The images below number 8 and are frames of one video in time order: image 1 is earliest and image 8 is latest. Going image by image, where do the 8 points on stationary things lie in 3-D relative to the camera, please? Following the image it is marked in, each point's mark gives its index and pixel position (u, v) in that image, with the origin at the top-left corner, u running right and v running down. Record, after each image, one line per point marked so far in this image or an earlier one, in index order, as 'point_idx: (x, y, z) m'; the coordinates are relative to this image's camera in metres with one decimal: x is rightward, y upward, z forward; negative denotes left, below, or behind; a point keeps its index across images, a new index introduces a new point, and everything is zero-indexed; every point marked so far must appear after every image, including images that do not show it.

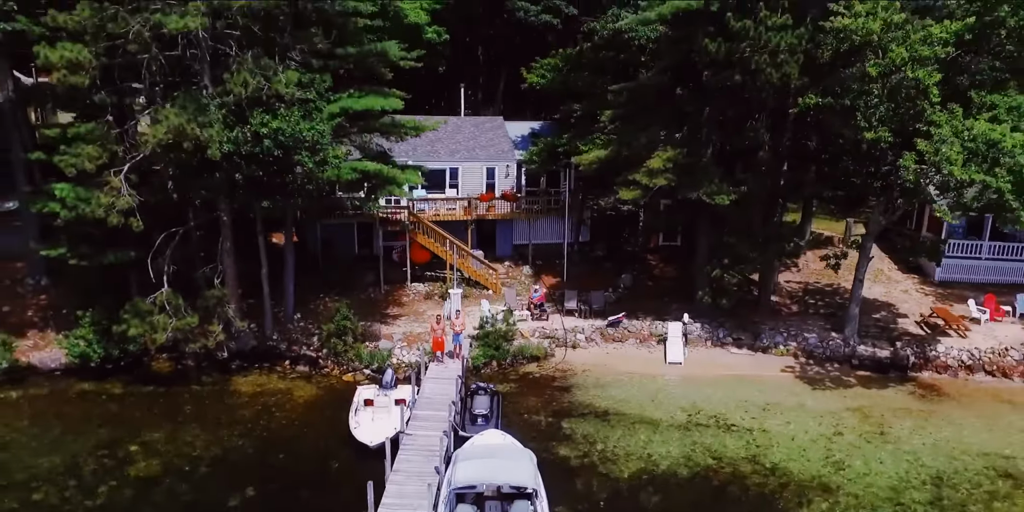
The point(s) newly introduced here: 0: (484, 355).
0: (-1.0, -3.7, +19.7) m
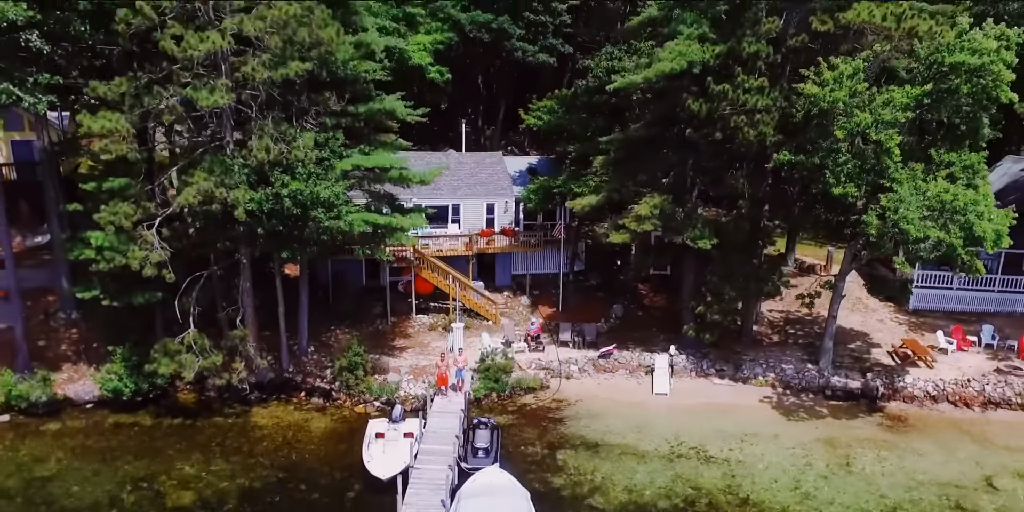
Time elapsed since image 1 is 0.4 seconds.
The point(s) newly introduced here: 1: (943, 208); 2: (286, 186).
0: (-1.1, -5.3, +21.3) m
1: (+14.7, +1.6, +17.9) m
2: (-7.7, +2.3, +17.9) m
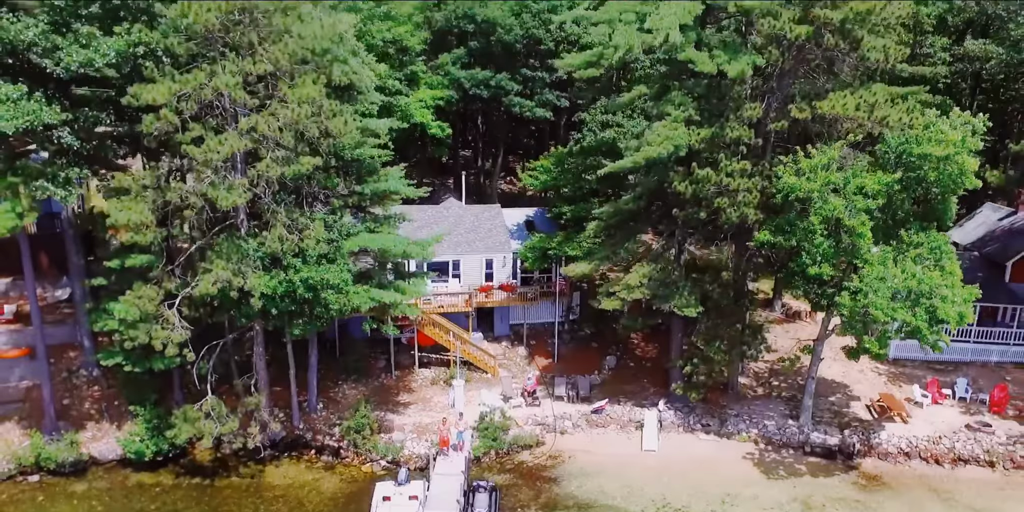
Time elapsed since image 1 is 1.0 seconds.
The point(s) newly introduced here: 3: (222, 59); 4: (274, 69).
0: (-1.2, -8.2, +22.7) m
1: (+14.5, -1.2, +19.2) m
2: (-7.8, -0.5, +19.2) m
3: (-10.4, +7.0, +18.7) m
4: (-8.6, +6.7, +18.9) m
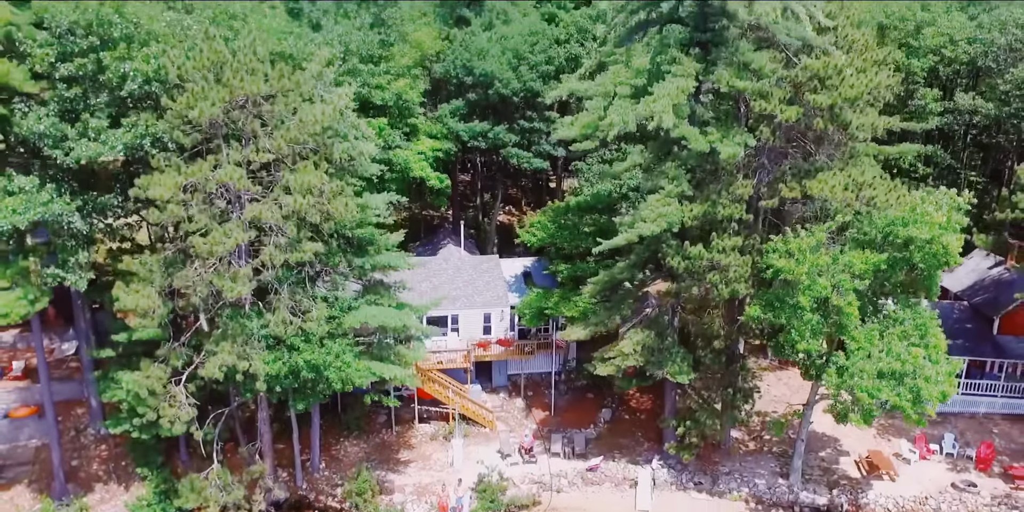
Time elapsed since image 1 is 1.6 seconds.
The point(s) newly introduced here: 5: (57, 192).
0: (-1.3, -11.1, +23.3) m
1: (+14.4, -4.2, +19.8) m
2: (-7.9, -3.5, +19.7) m
3: (-10.5, +4.0, +19.2) m
4: (-8.7, +3.7, +19.4) m
5: (-16.2, +2.3, +18.7) m
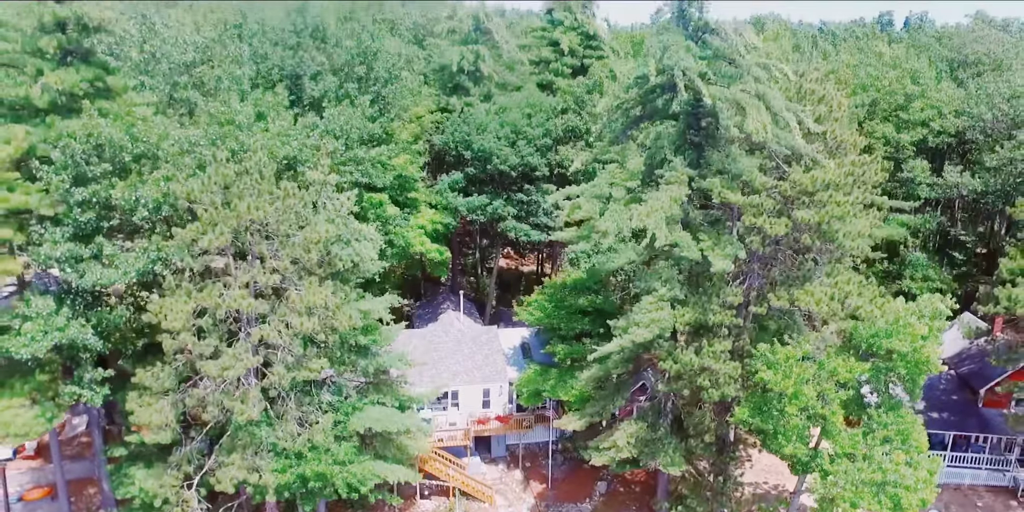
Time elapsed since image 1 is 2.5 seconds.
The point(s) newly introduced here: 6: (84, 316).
0: (-1.4, -15.5, +24.2) m
1: (+14.3, -8.6, +20.6) m
2: (-8.0, -7.9, +20.6) m
3: (-10.6, -0.4, +19.9) m
4: (-8.8, -0.7, +20.2) m
5: (-16.3, -2.1, +19.5) m
6: (-15.9, -2.3, +19.6) m
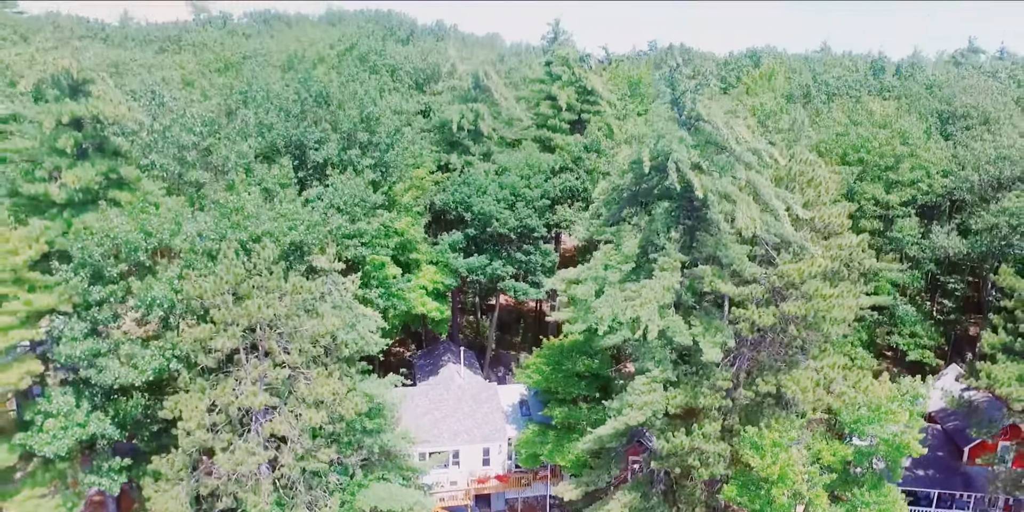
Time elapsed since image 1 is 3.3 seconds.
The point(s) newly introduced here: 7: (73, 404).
0: (-1.5, -19.2, +25.3) m
1: (+14.3, -12.3, +21.7) m
2: (-8.0, -11.7, +21.6) m
3: (-10.6, -4.2, +20.9) m
4: (-8.8, -4.5, +21.1) m
5: (-16.4, -5.9, +20.4) m
6: (-16.0, -6.0, +20.5) m
7: (-16.6, -5.7, +19.9) m
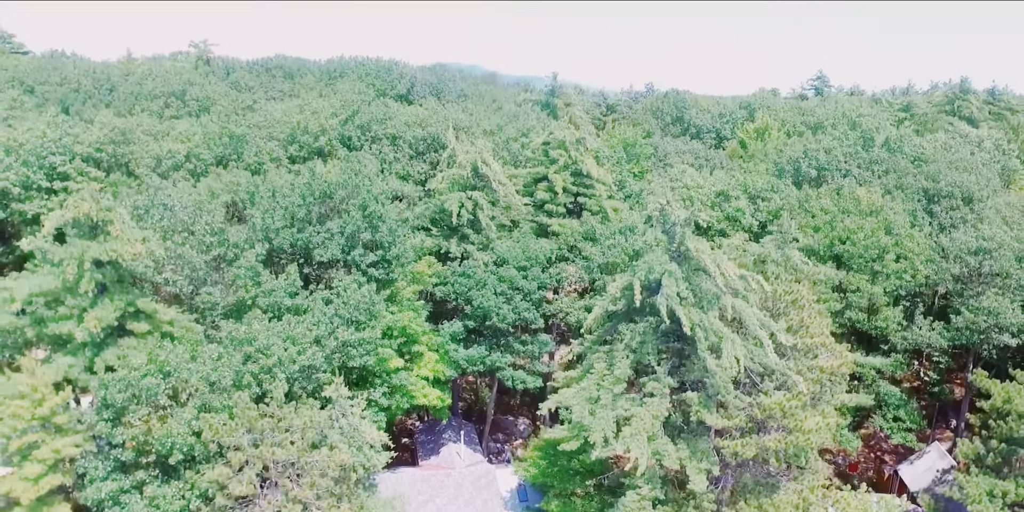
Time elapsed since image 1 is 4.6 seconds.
0: (-1.5, -25.1, +26.9) m
1: (+14.2, -18.3, +23.2) m
2: (-8.1, -17.7, +23.1) m
3: (-10.8, -10.3, +22.3) m
4: (-8.9, -10.5, +22.5) m
5: (-16.5, -12.0, +21.9) m
6: (-16.1, -12.1, +22.0) m
7: (-16.7, -11.7, +21.3) m
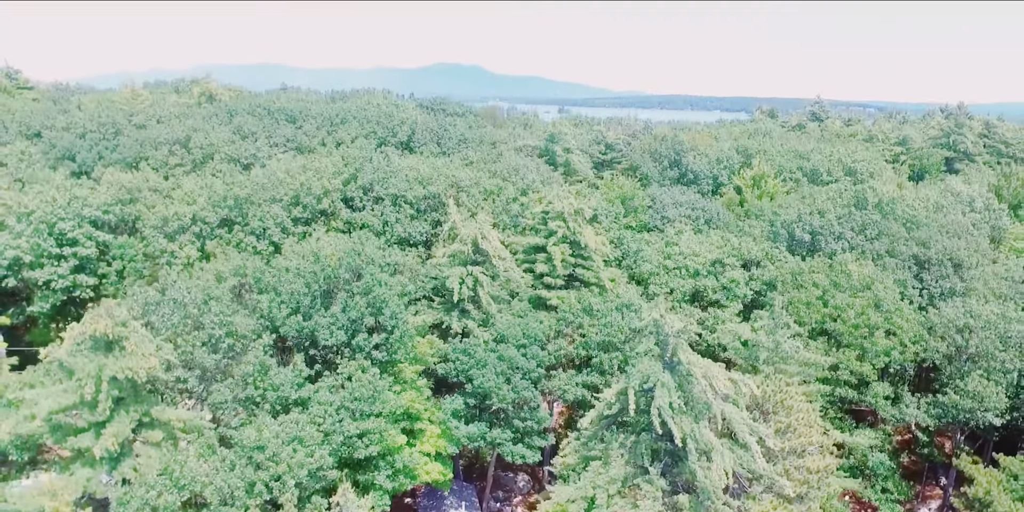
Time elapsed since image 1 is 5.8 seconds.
0: (-1.5, -30.5, +28.3) m
1: (+14.2, -23.7, +24.5) m
2: (-8.2, -23.2, +24.4) m
3: (-10.8, -15.7, +23.5) m
4: (-9.0, -16.0, +23.7) m
5: (-16.5, -17.5, +23.1) m
6: (-16.1, -17.6, +23.2) m
7: (-16.7, -17.2, +22.5) m
